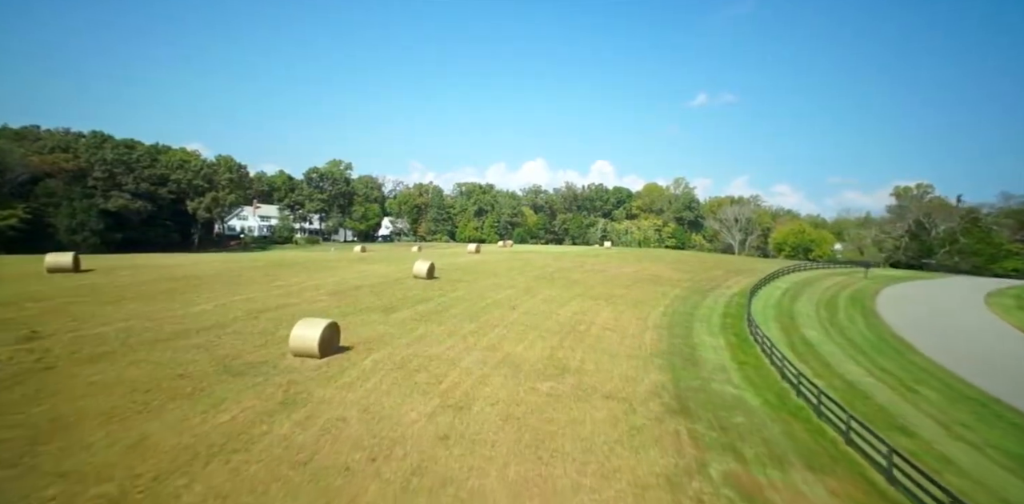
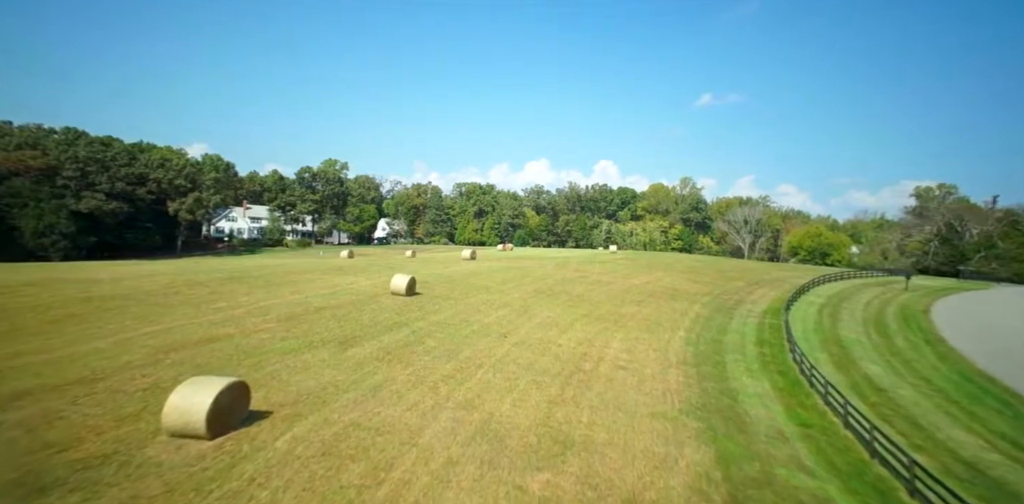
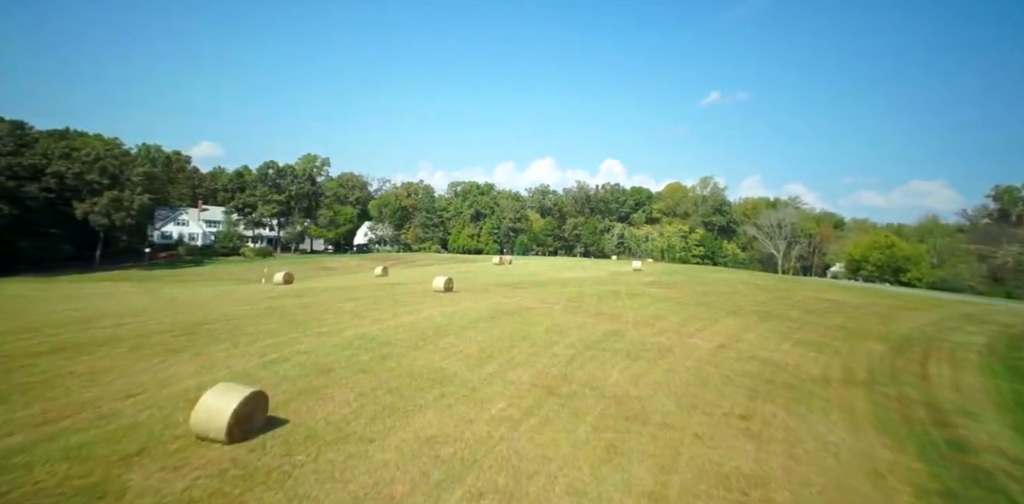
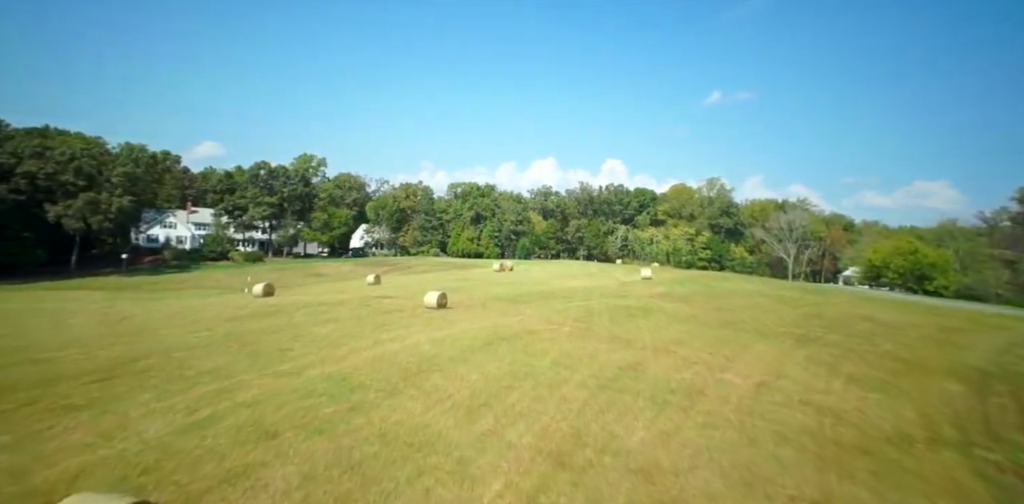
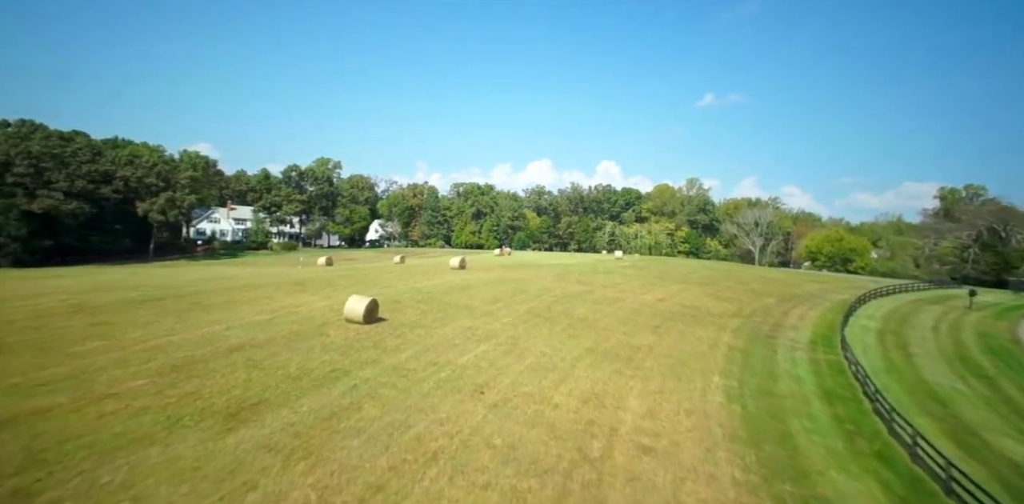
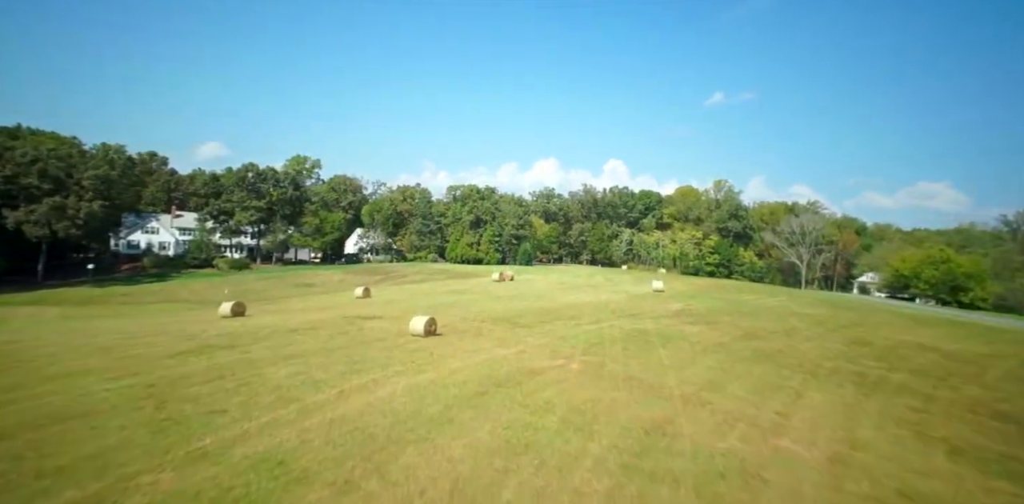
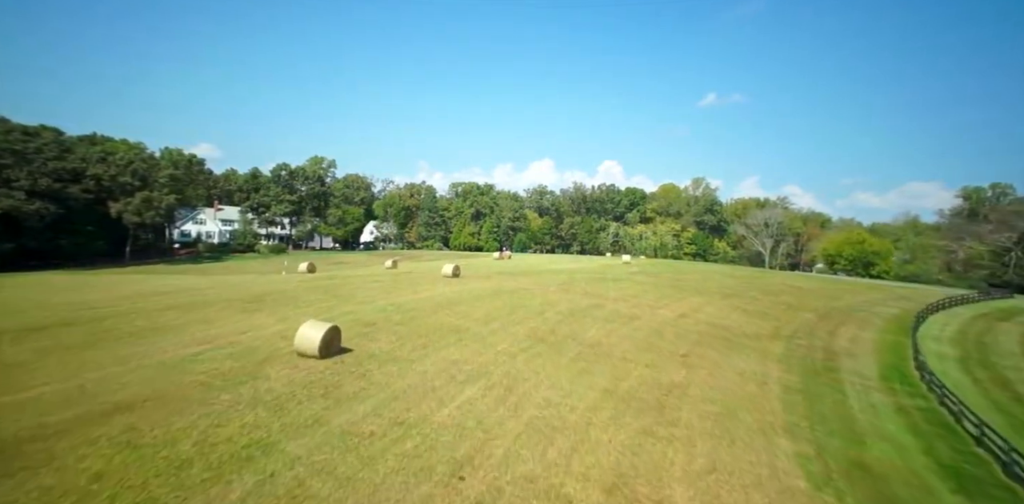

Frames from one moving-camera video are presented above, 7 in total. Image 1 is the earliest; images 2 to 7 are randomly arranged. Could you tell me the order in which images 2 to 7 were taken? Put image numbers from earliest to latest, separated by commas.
2, 5, 7, 3, 4, 6
